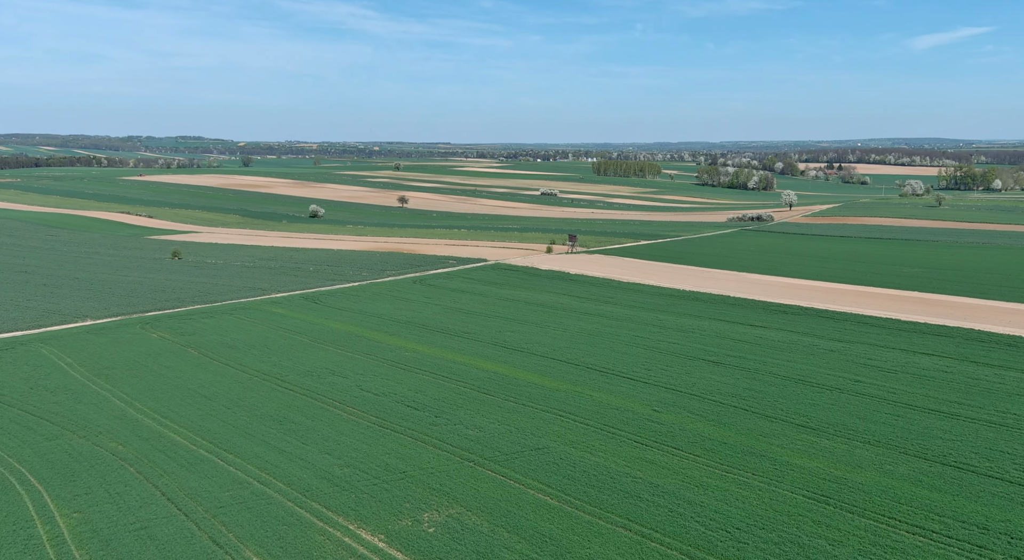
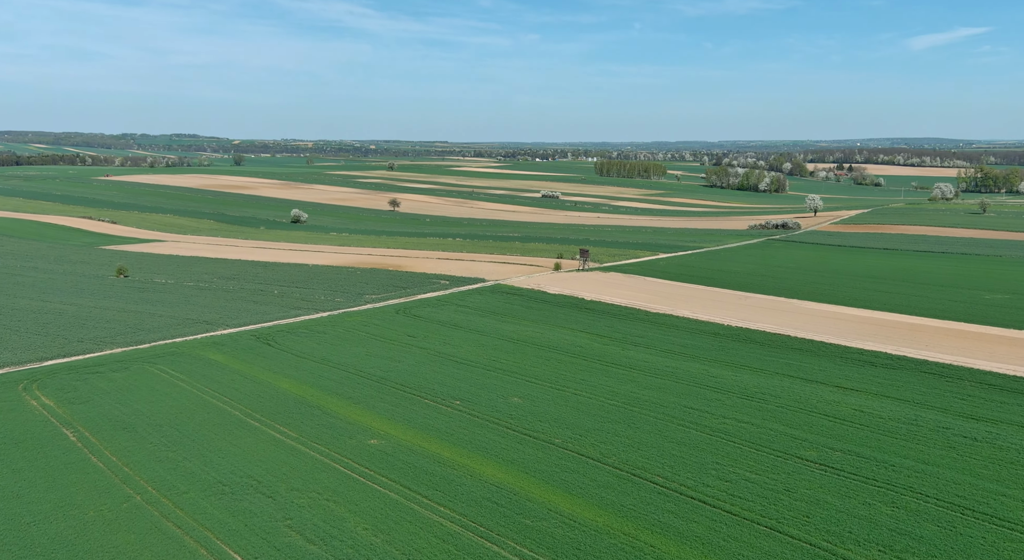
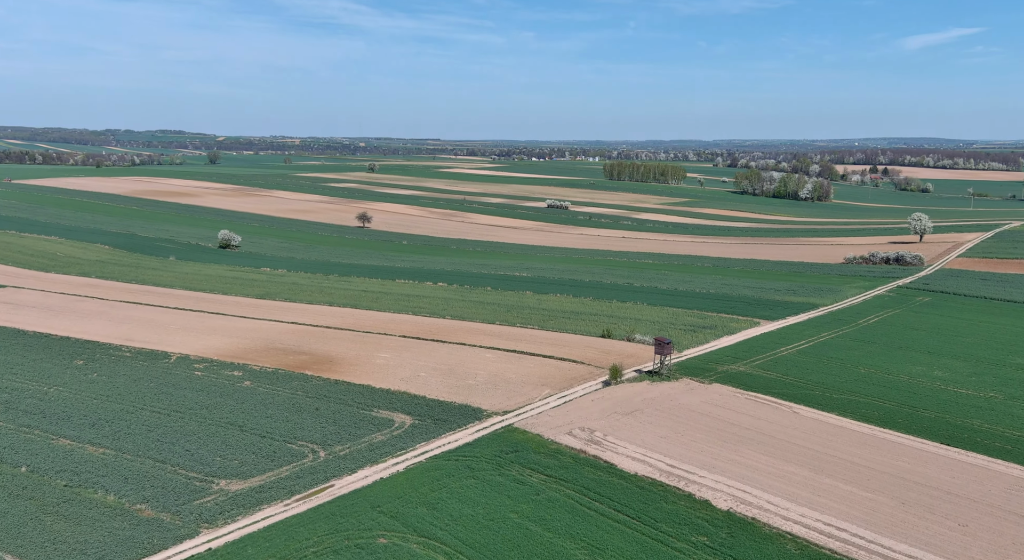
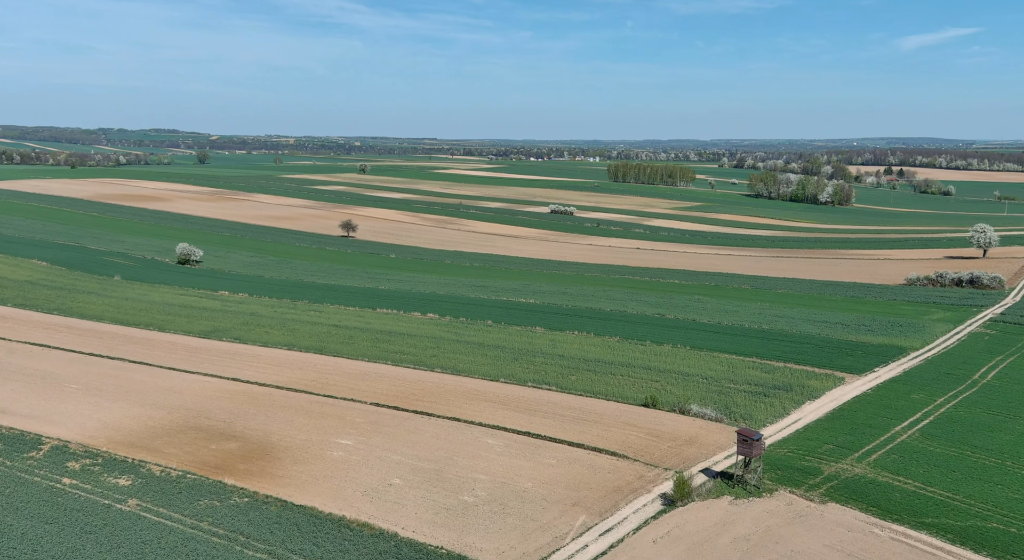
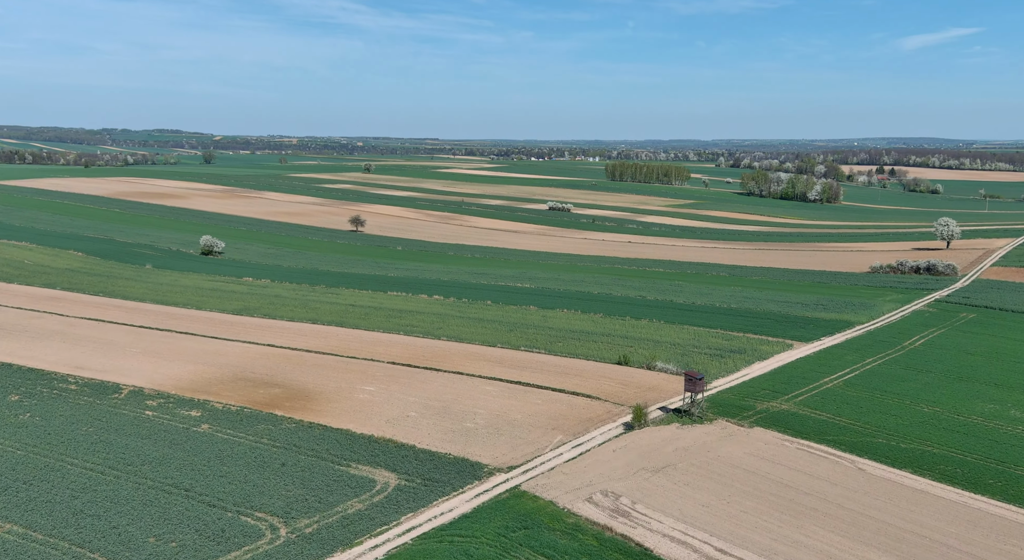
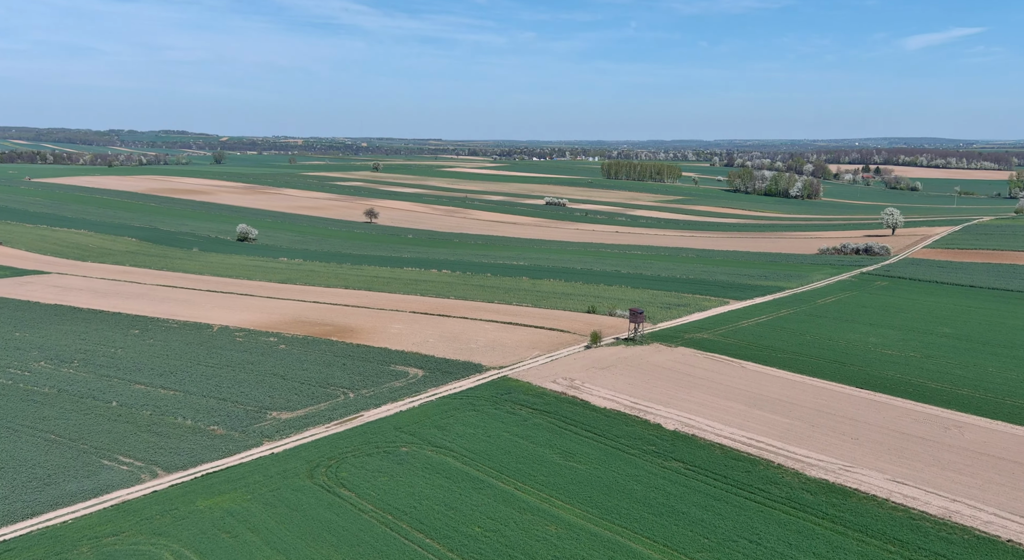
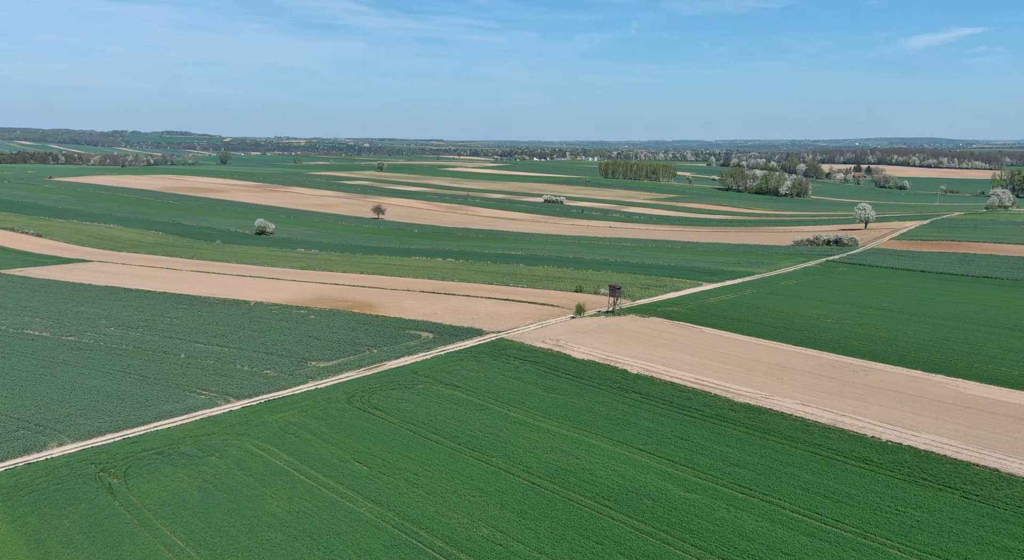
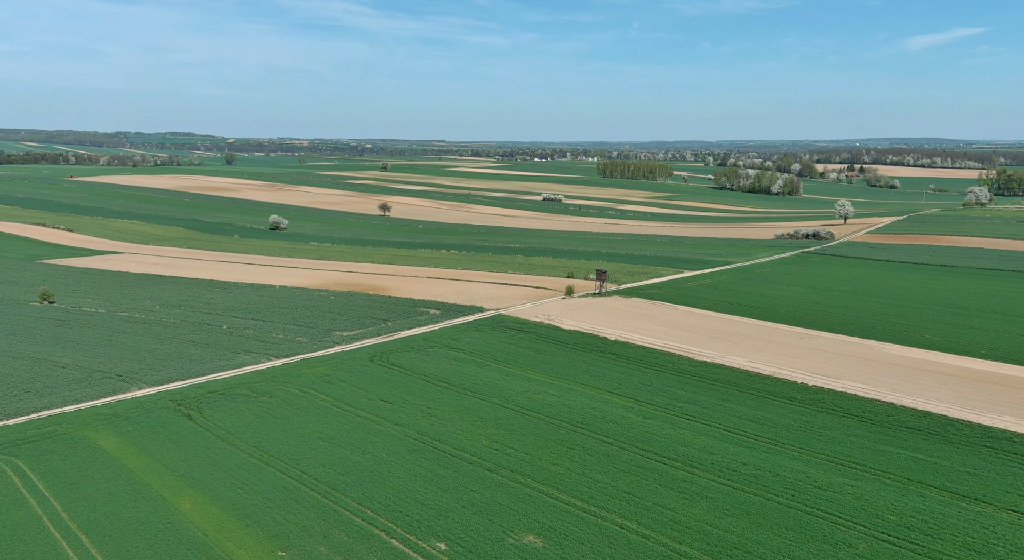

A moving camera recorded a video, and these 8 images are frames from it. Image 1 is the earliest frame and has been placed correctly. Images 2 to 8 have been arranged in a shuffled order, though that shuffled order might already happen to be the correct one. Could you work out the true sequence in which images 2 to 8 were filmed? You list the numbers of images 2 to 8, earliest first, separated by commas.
2, 8, 7, 6, 3, 5, 4
